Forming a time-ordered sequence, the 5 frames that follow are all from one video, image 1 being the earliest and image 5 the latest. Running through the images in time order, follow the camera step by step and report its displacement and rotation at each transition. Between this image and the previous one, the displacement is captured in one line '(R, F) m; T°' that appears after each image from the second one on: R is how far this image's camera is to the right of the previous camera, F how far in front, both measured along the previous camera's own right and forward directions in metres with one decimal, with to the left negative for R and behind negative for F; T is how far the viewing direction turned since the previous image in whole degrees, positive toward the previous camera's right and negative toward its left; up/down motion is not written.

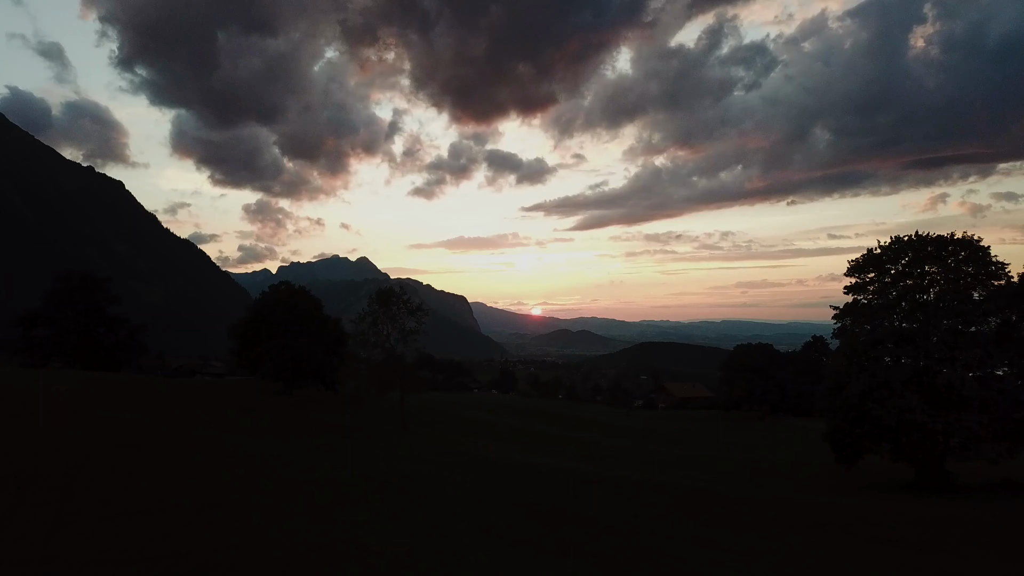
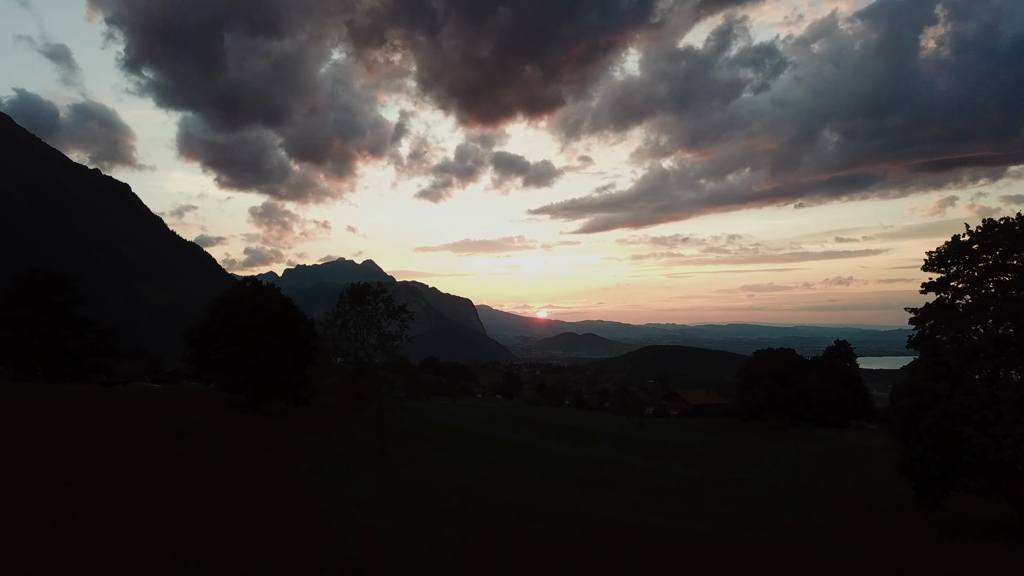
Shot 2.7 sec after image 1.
(0.0, +4.1) m; -1°
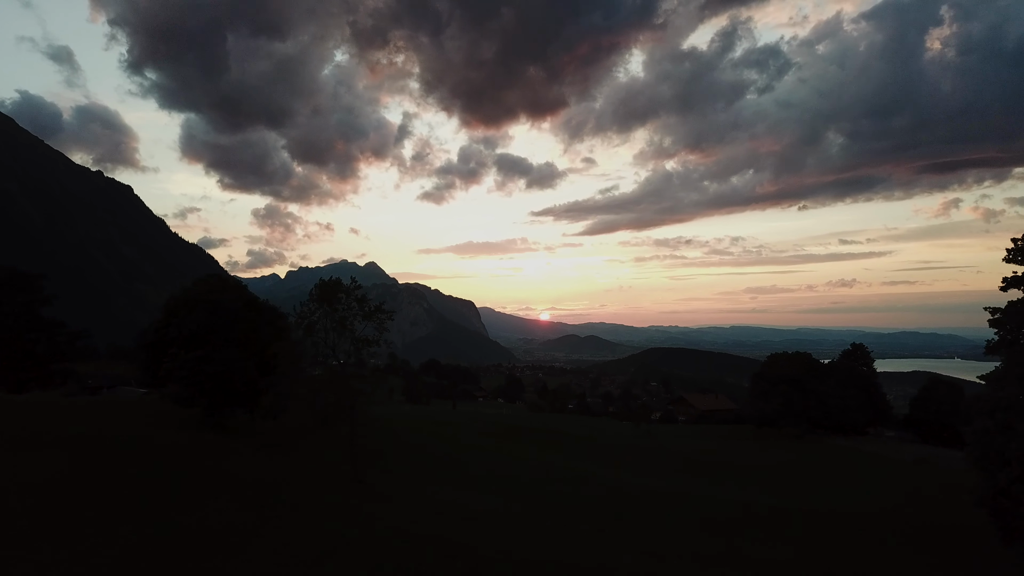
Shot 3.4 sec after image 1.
(-0.1, +2.9) m; 0°
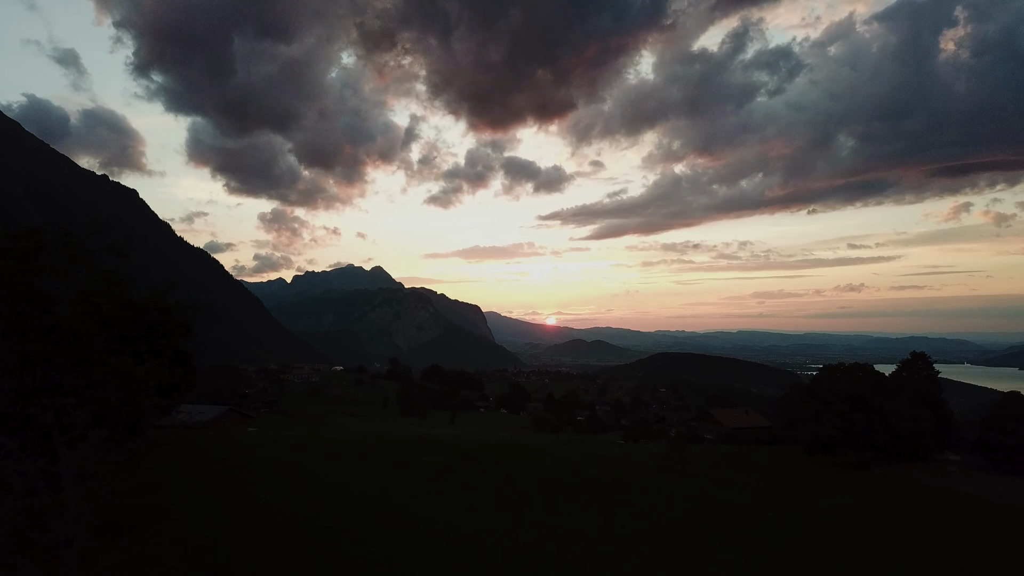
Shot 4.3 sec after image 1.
(-1.2, +7.6) m; -1°
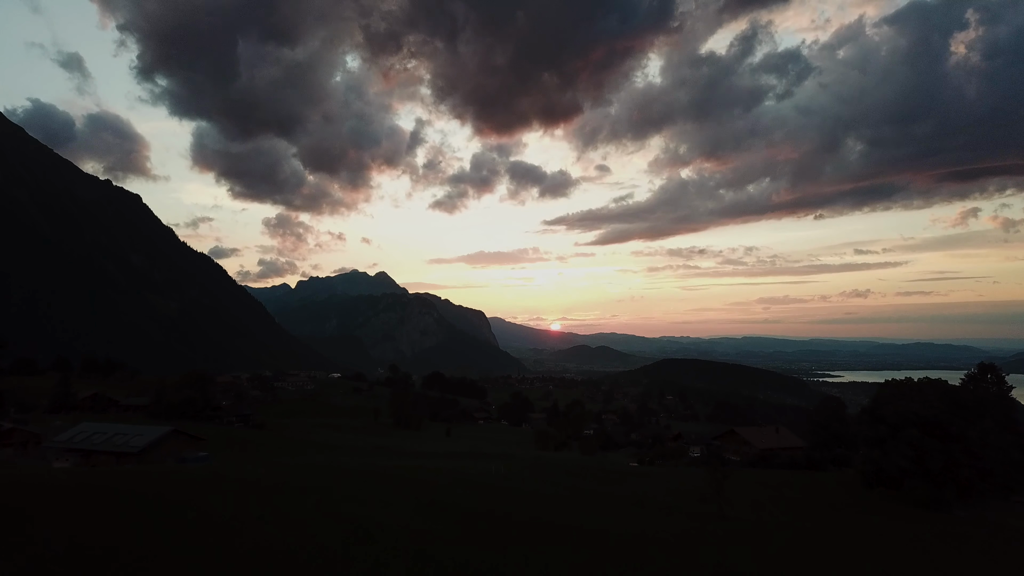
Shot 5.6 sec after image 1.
(-0.5, +6.7) m; -1°
